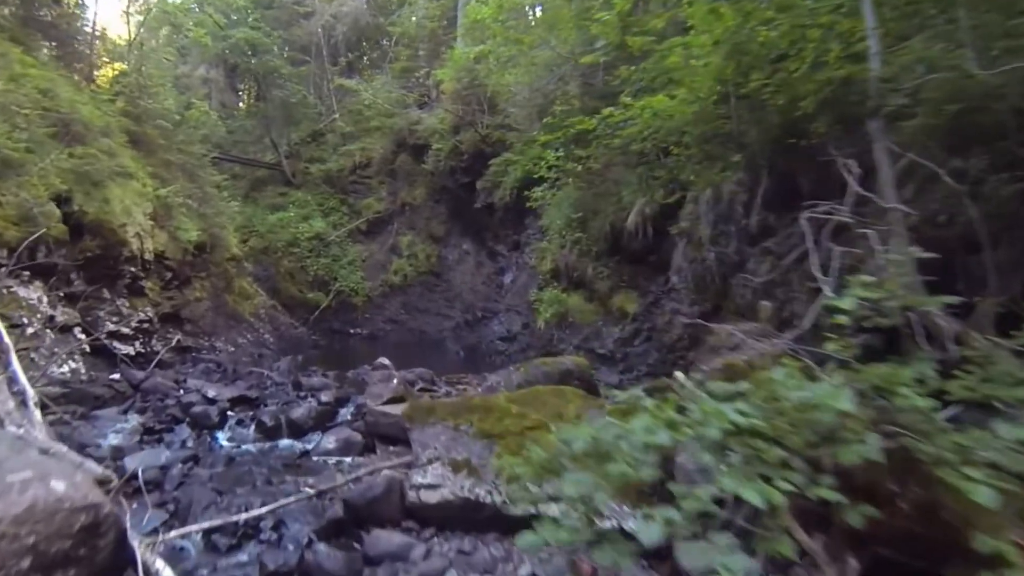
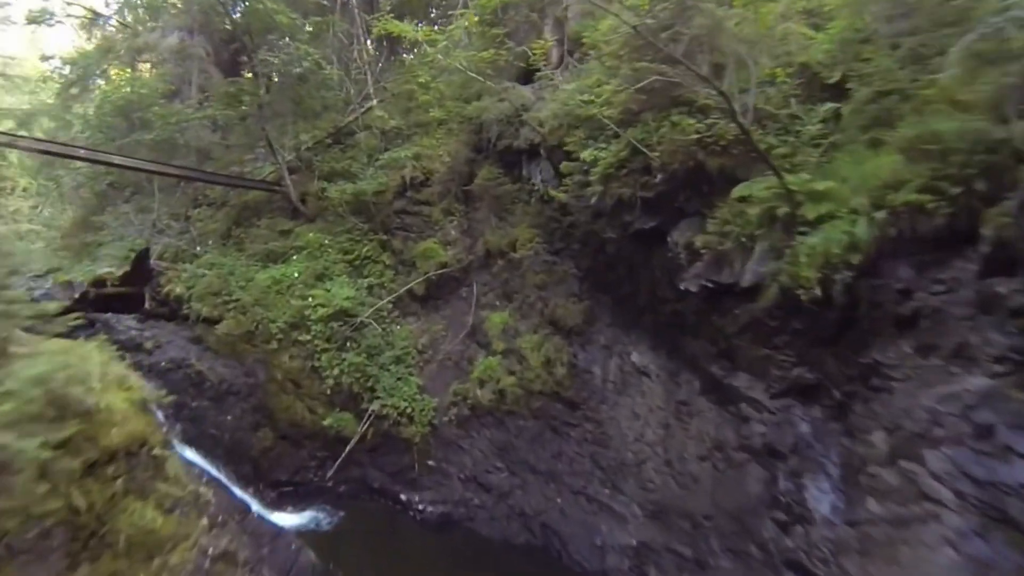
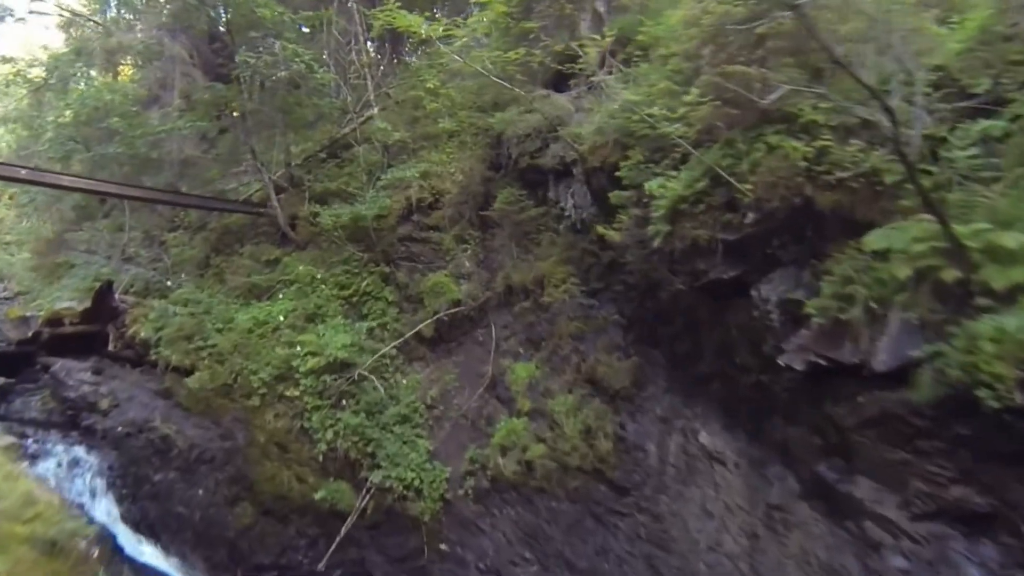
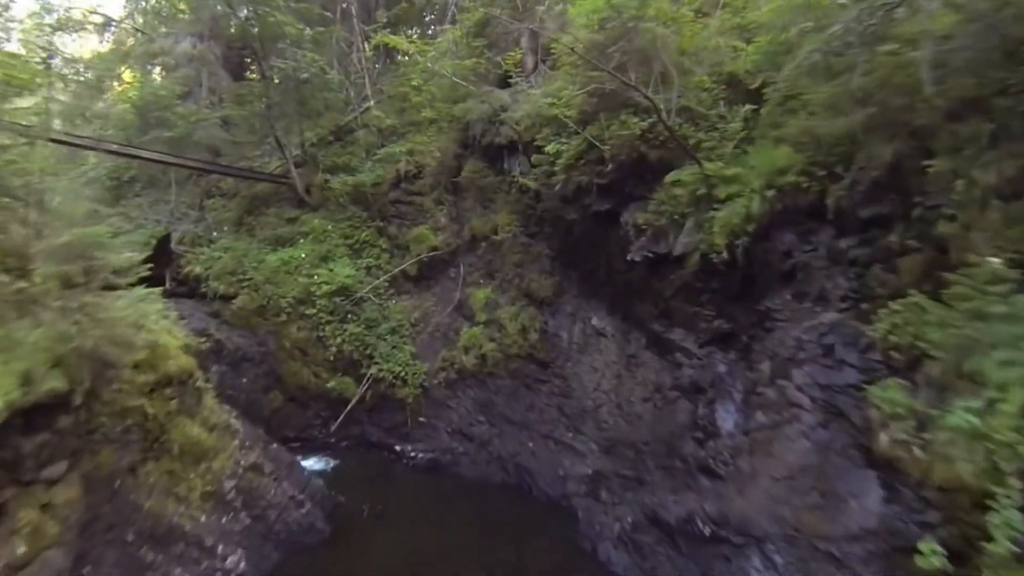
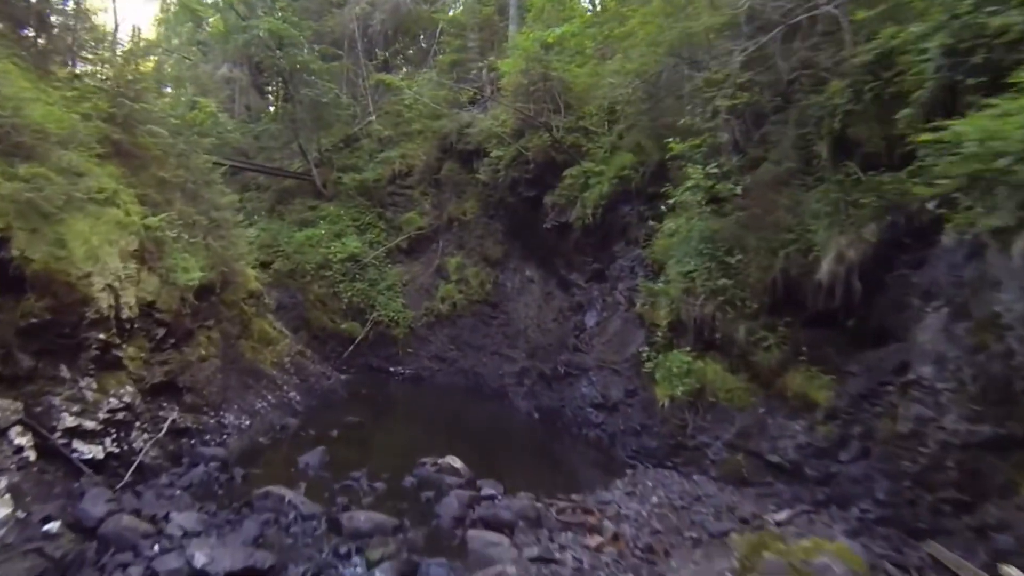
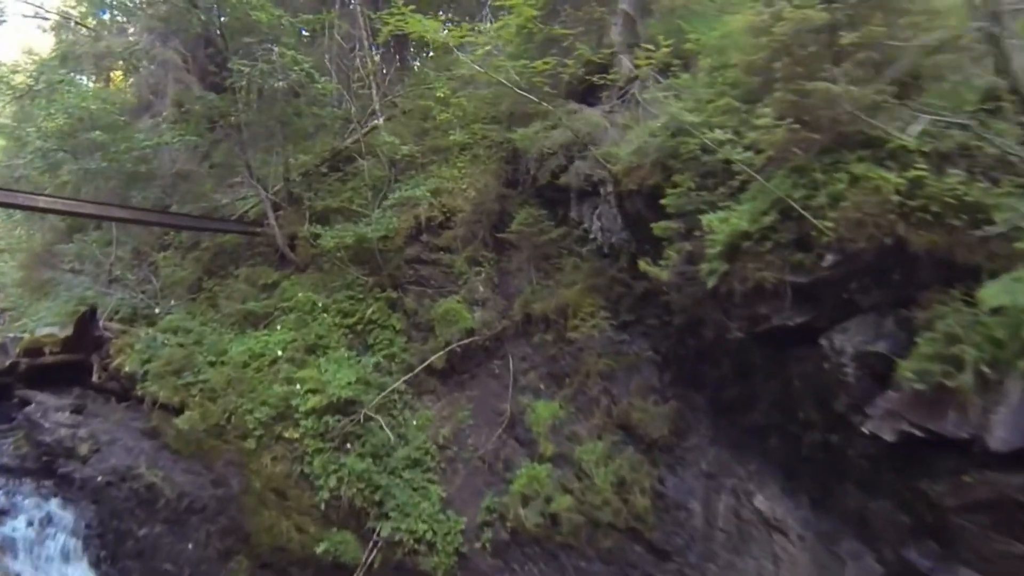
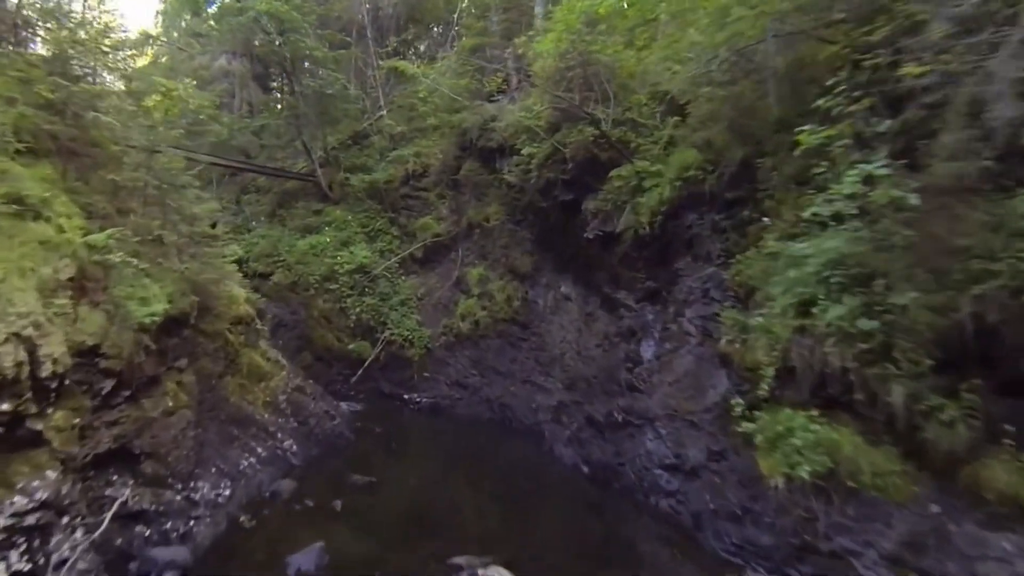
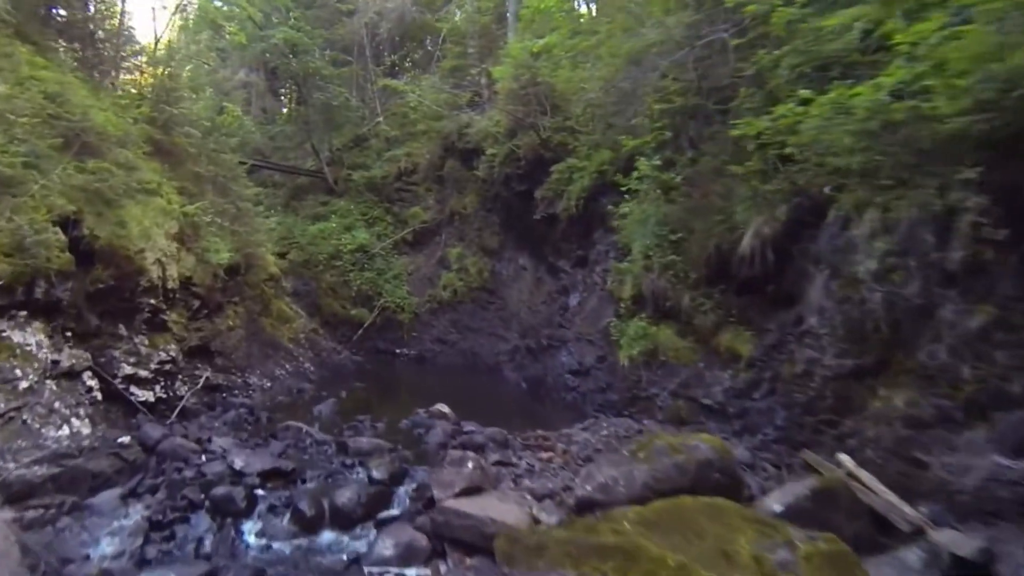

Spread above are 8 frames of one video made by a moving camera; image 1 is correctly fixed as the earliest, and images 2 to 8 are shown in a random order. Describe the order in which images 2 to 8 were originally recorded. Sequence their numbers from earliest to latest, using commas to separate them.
8, 5, 7, 4, 2, 3, 6
